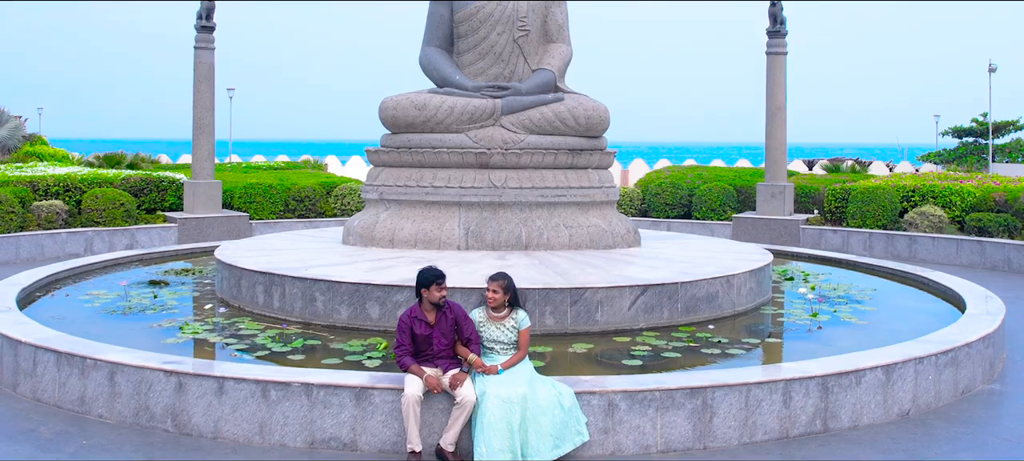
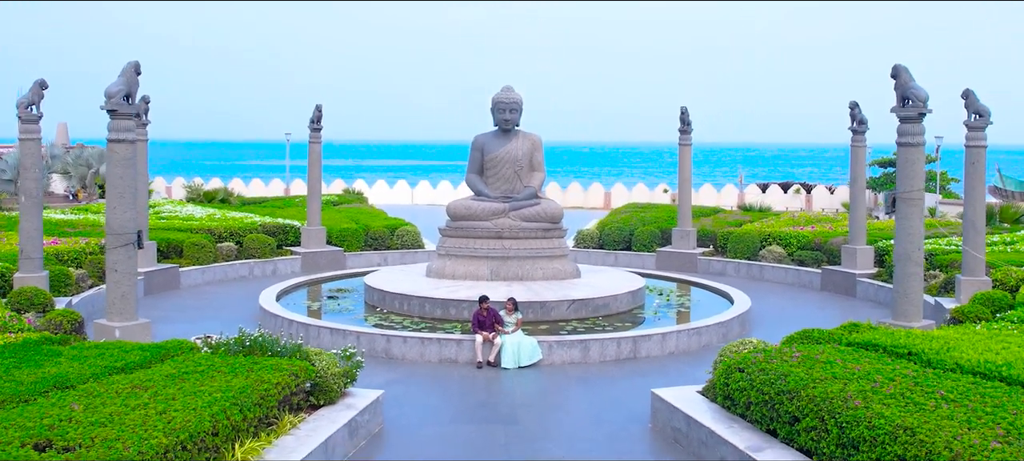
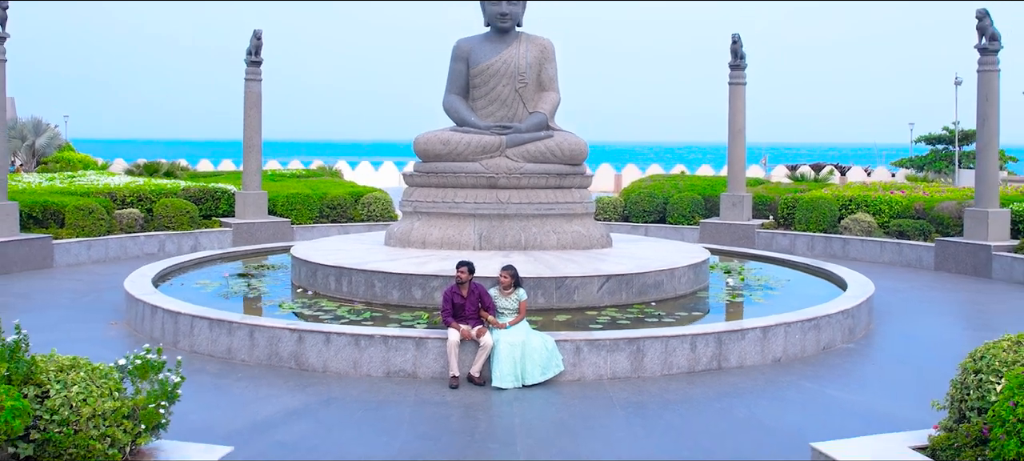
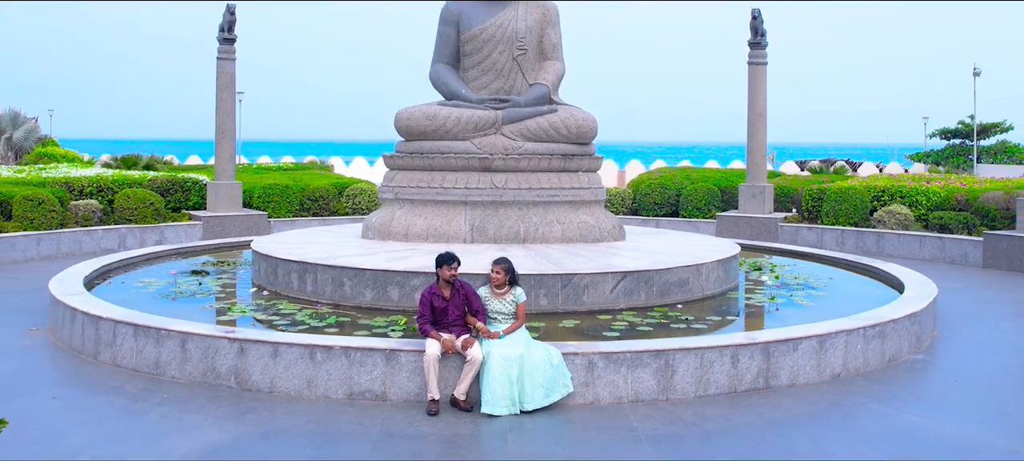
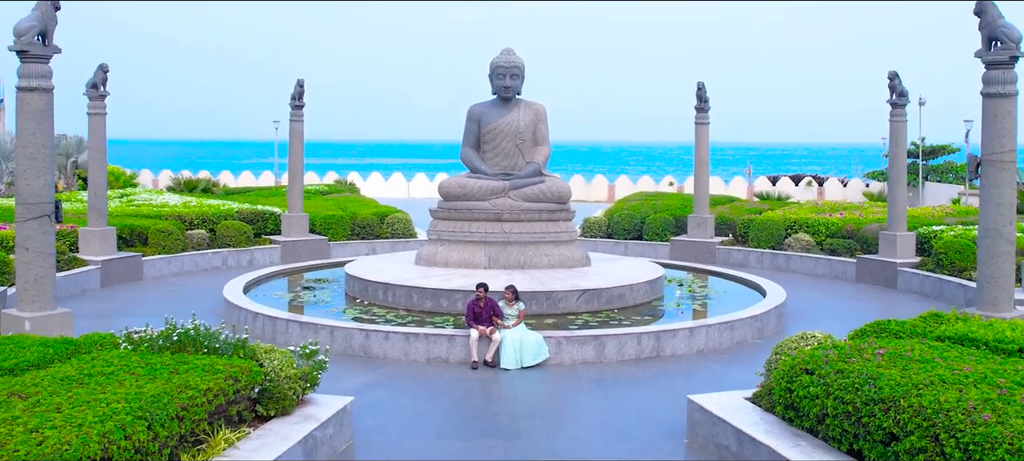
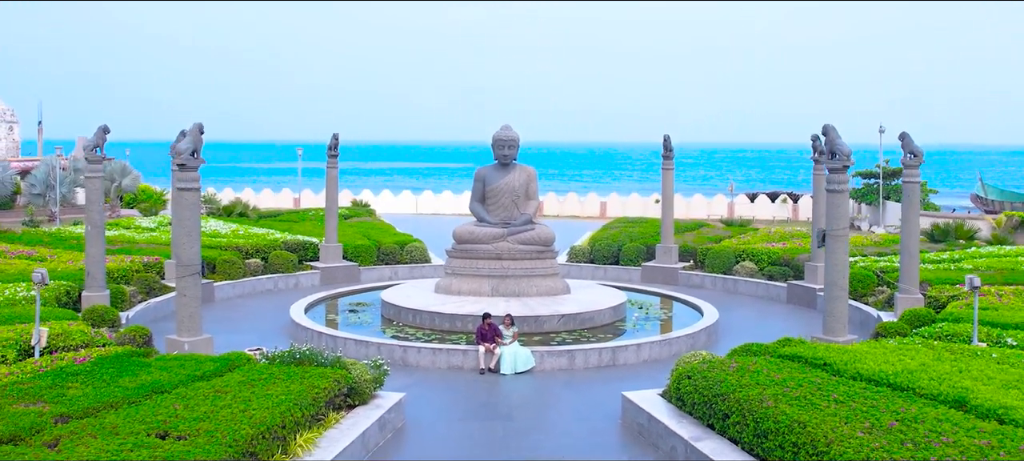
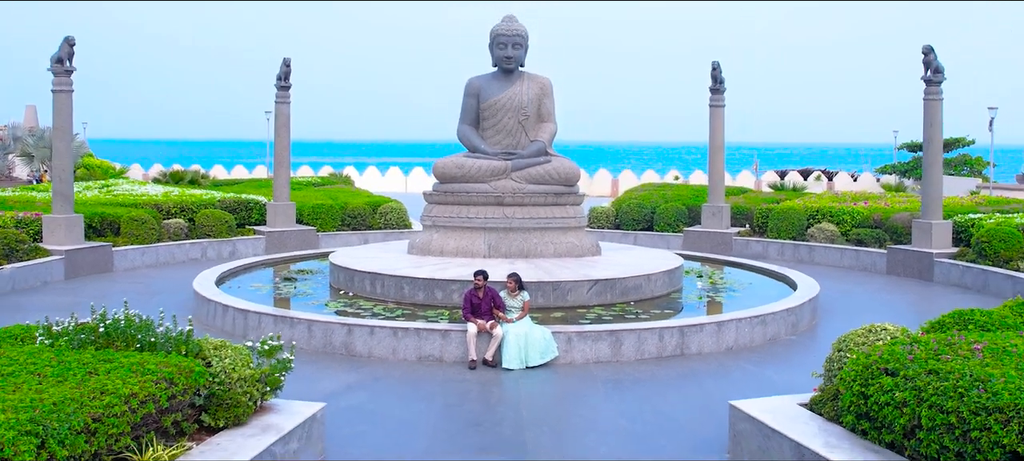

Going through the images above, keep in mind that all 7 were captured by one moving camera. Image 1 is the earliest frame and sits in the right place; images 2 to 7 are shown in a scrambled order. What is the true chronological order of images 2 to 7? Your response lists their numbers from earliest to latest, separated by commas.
4, 3, 7, 5, 2, 6
